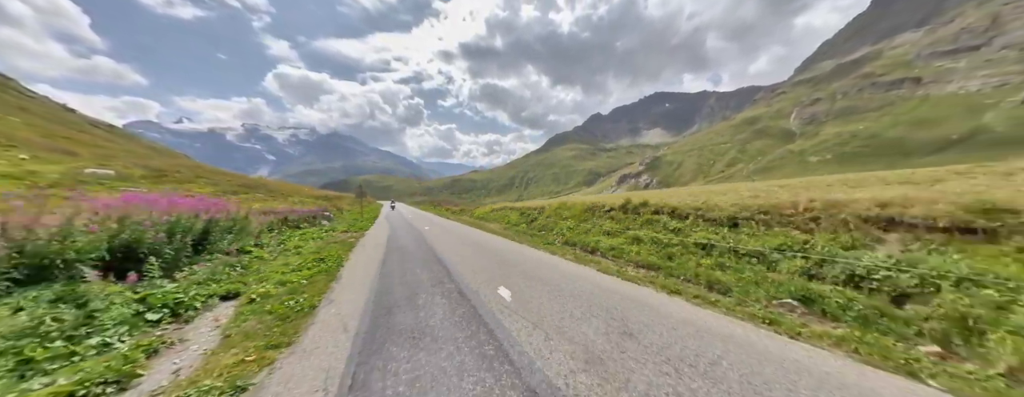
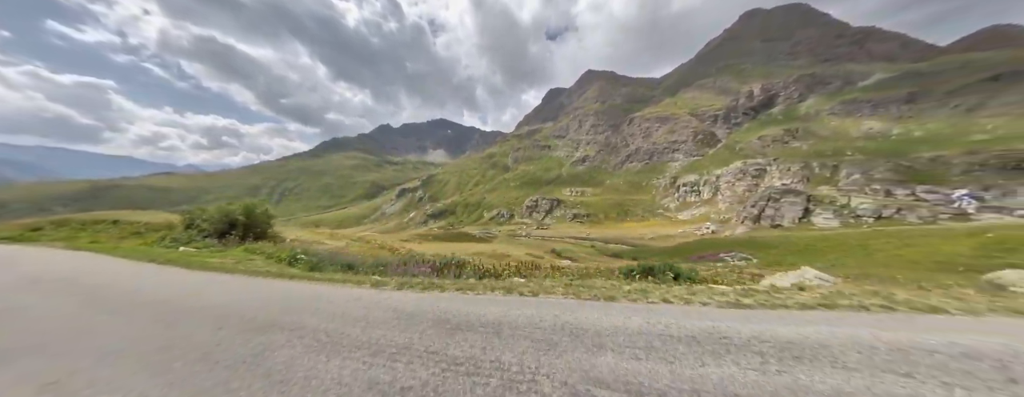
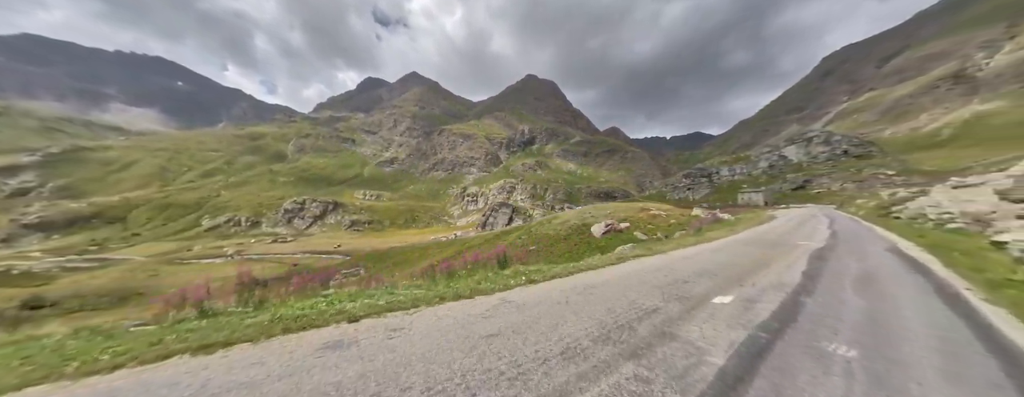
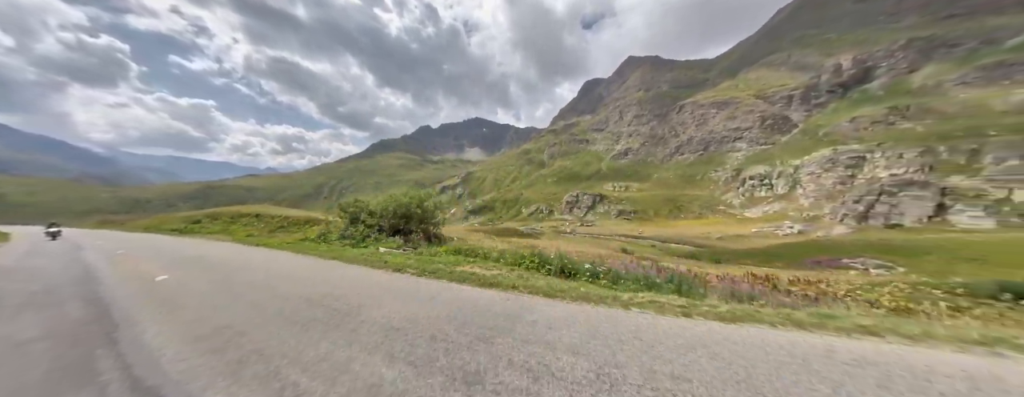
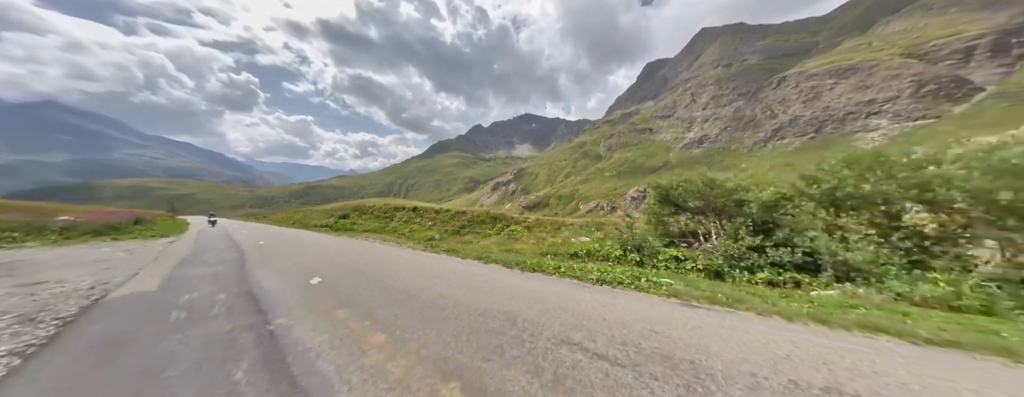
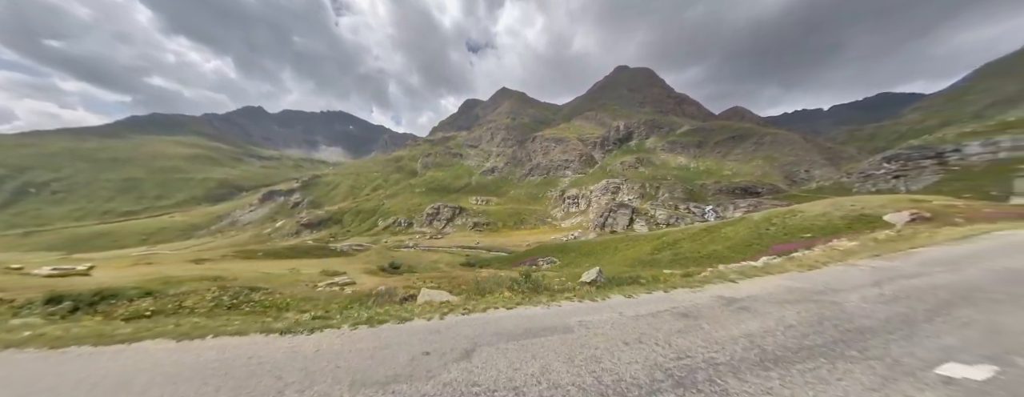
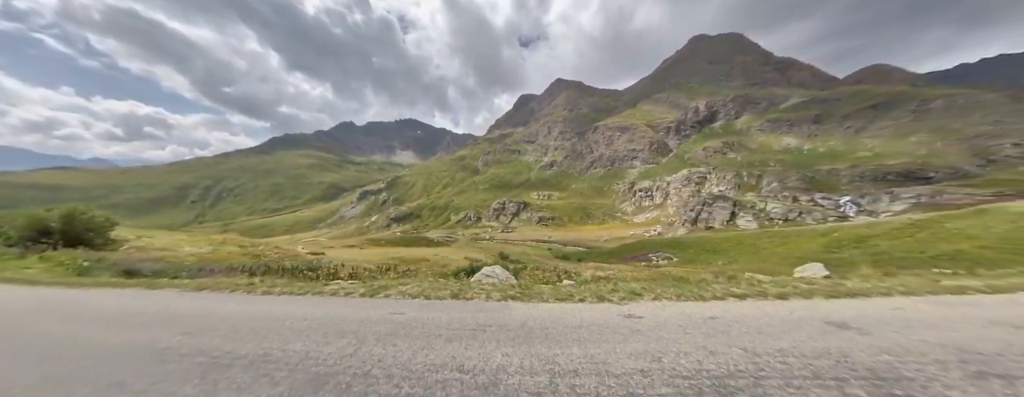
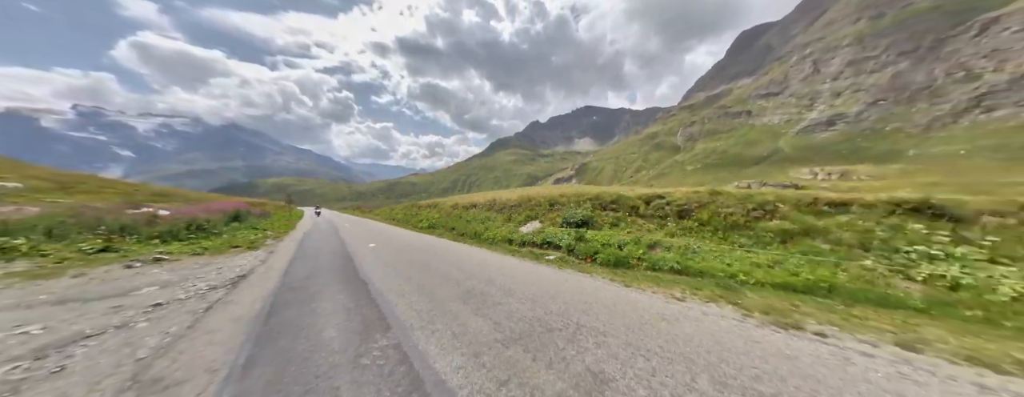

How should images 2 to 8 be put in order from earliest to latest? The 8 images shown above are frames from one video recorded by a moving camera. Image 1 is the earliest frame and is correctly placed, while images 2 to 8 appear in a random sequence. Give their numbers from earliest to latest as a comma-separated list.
8, 5, 4, 2, 7, 6, 3
